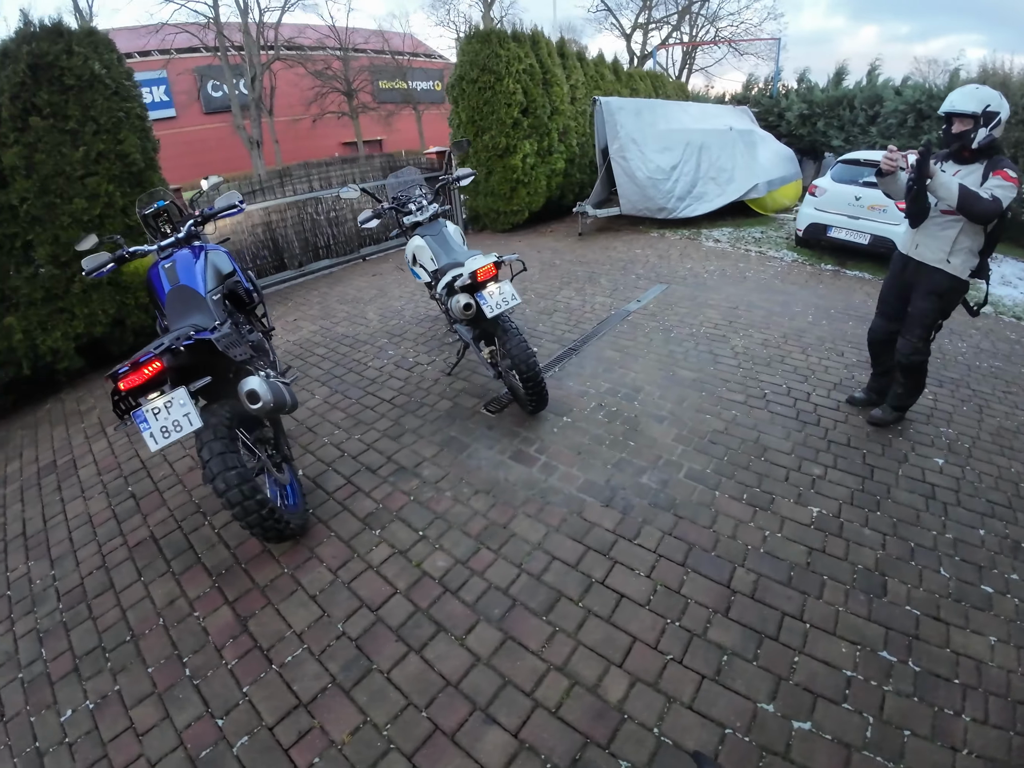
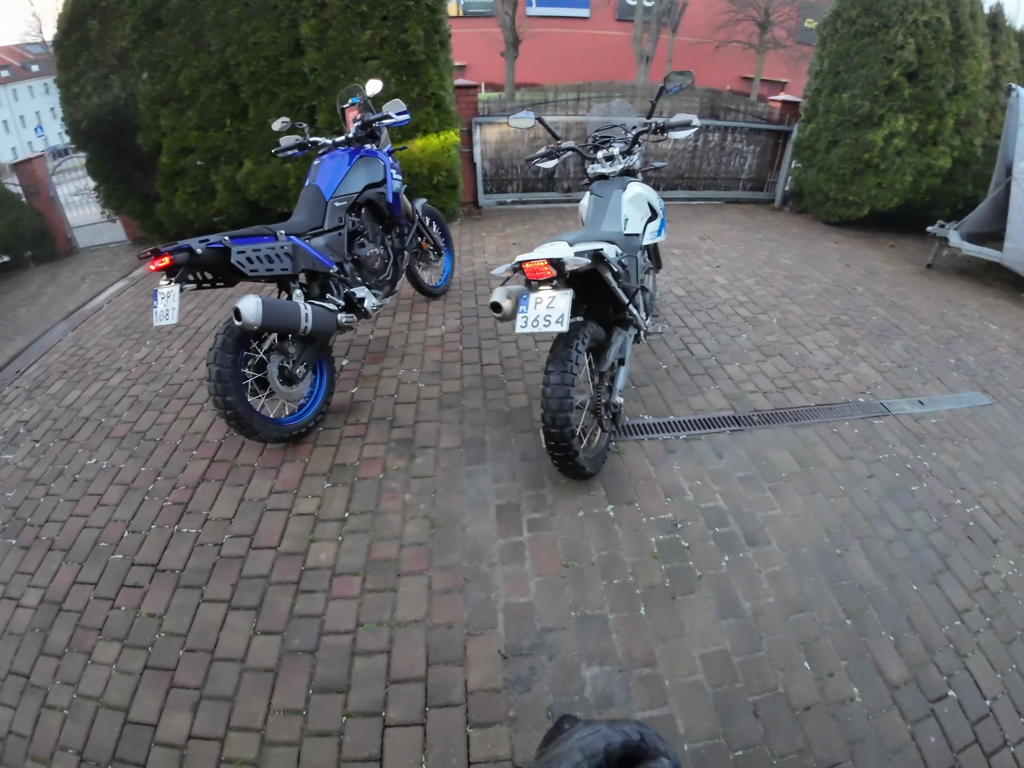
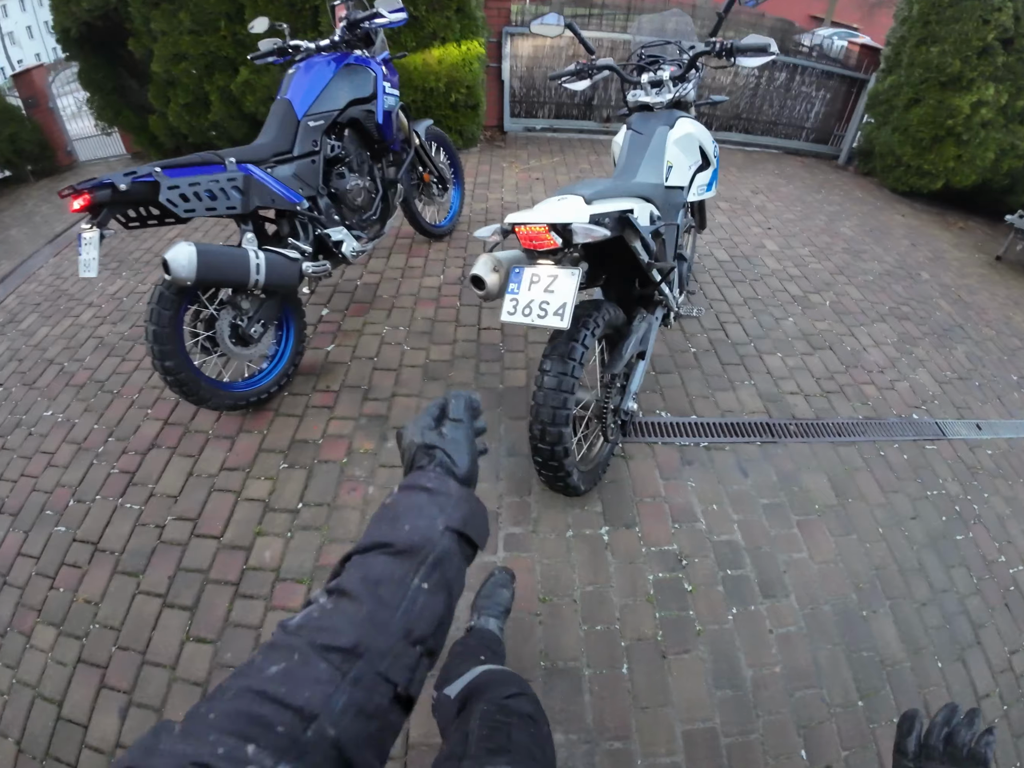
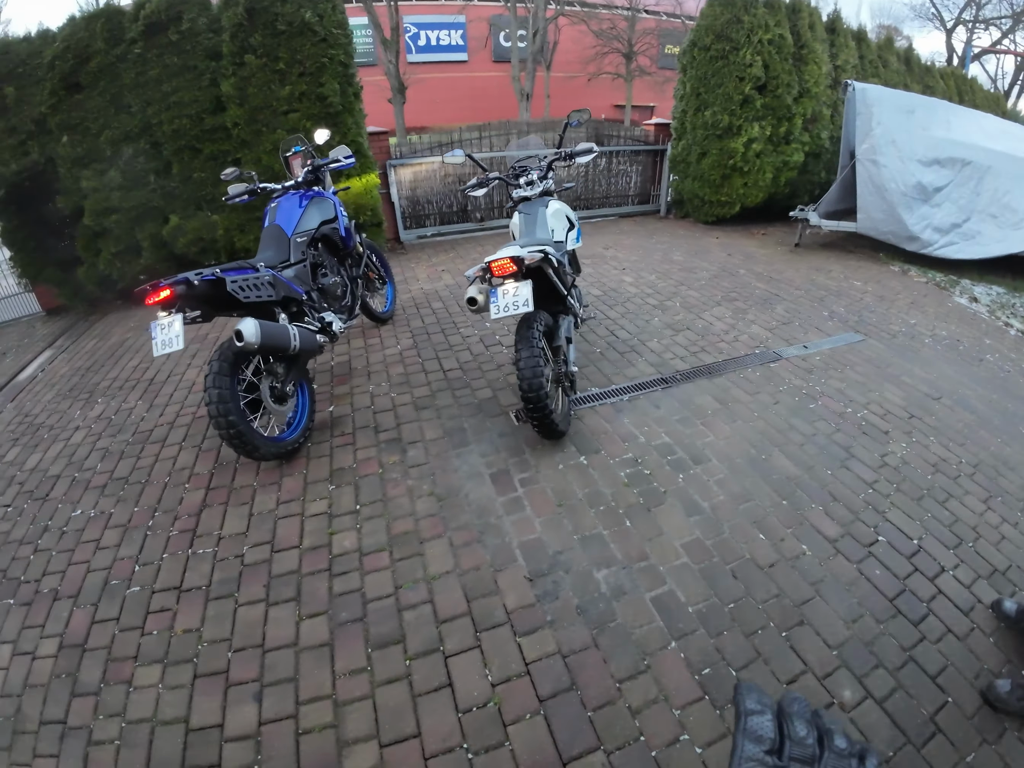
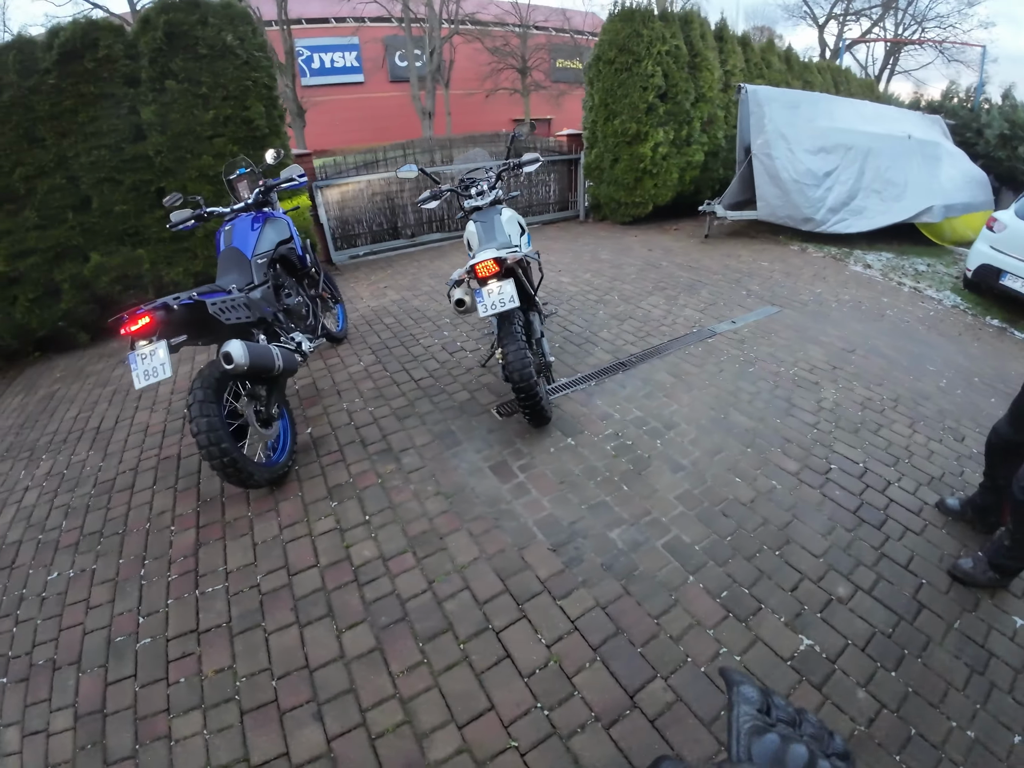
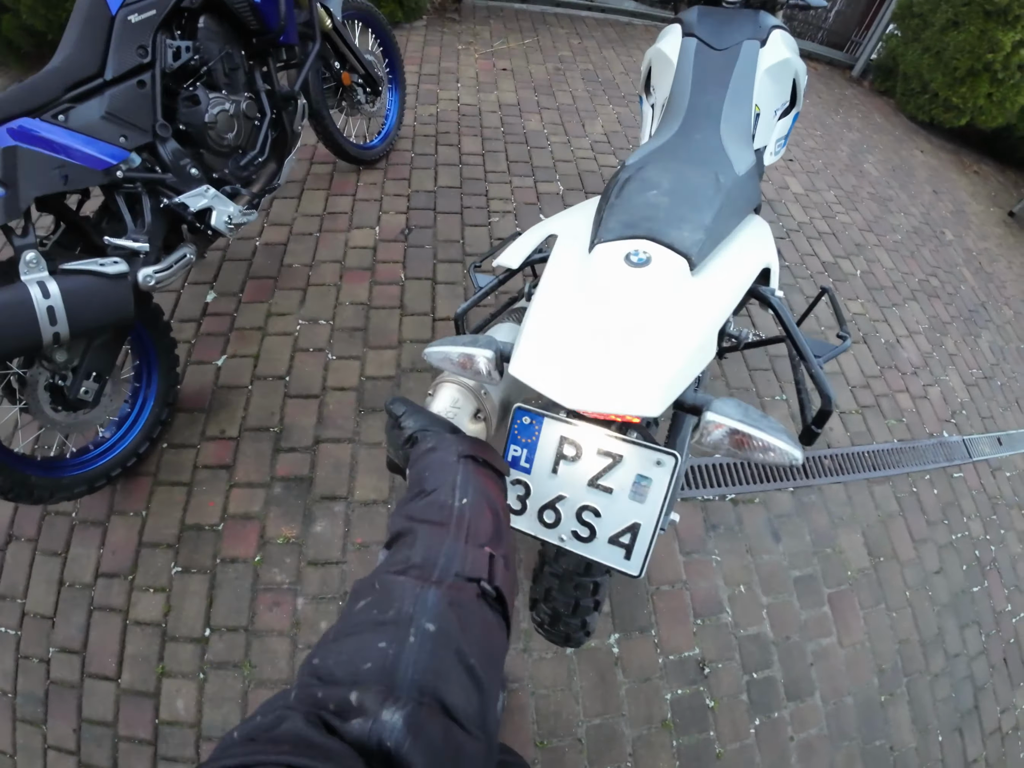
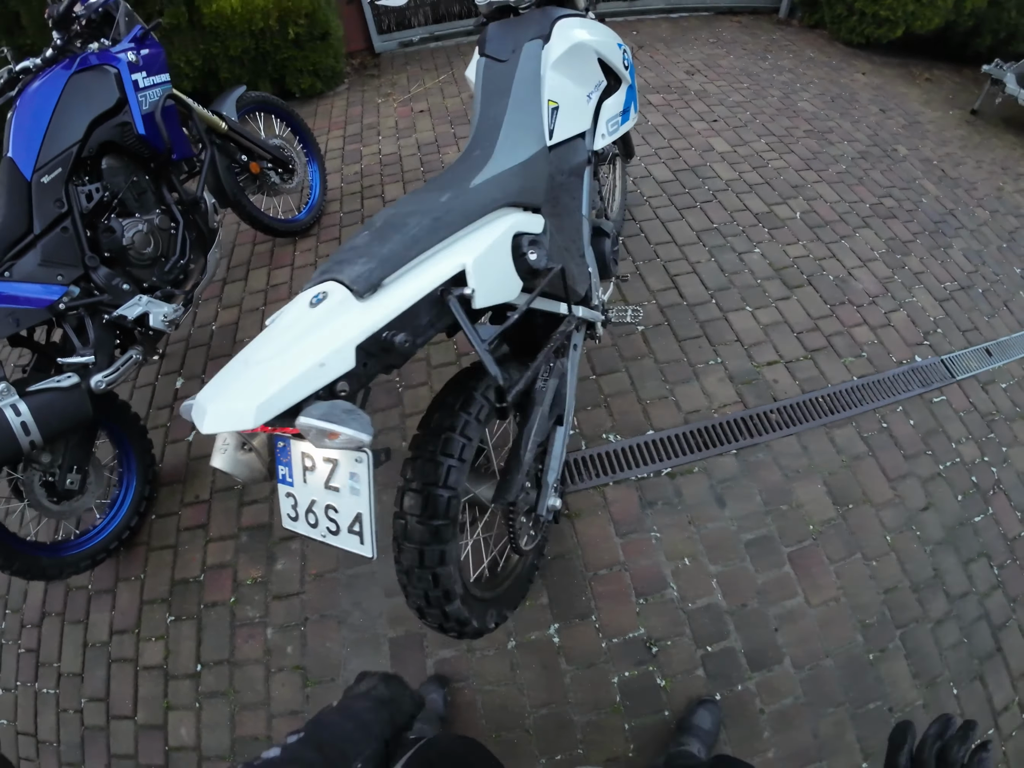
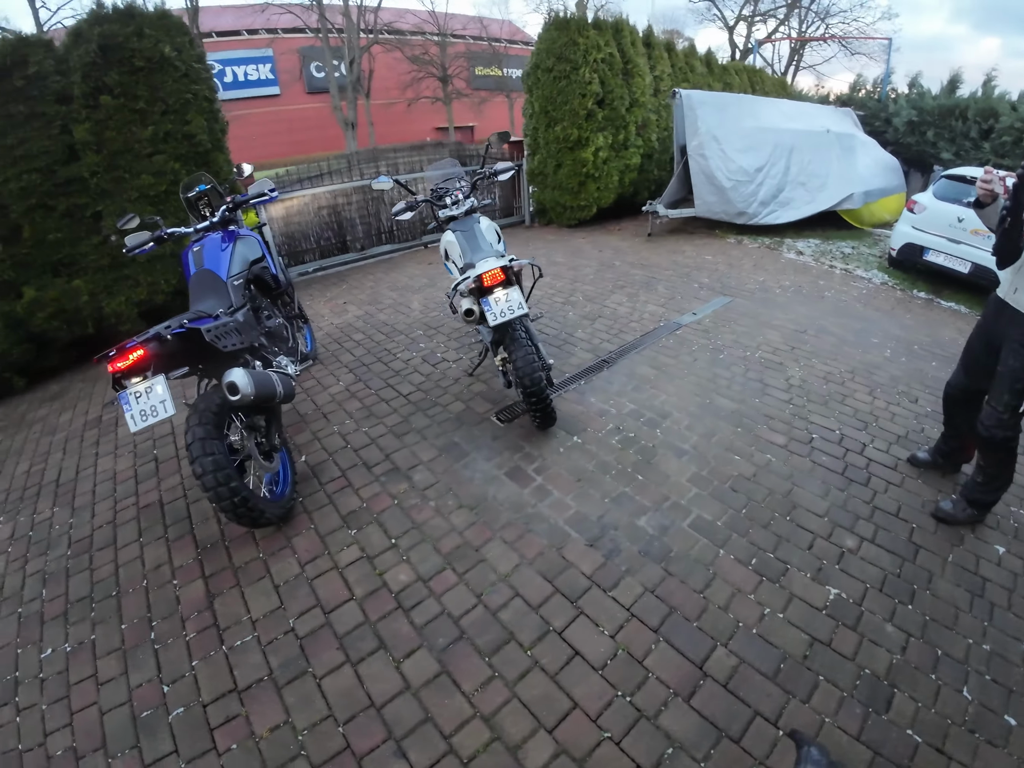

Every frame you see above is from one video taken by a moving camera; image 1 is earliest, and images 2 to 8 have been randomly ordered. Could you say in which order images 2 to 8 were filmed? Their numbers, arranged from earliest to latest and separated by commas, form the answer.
8, 5, 4, 2, 3, 6, 7
